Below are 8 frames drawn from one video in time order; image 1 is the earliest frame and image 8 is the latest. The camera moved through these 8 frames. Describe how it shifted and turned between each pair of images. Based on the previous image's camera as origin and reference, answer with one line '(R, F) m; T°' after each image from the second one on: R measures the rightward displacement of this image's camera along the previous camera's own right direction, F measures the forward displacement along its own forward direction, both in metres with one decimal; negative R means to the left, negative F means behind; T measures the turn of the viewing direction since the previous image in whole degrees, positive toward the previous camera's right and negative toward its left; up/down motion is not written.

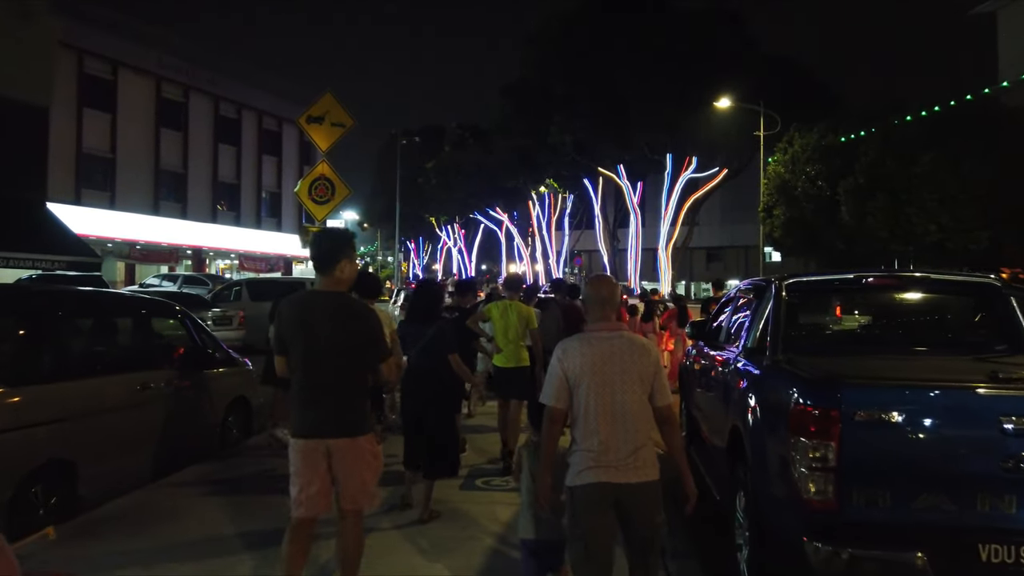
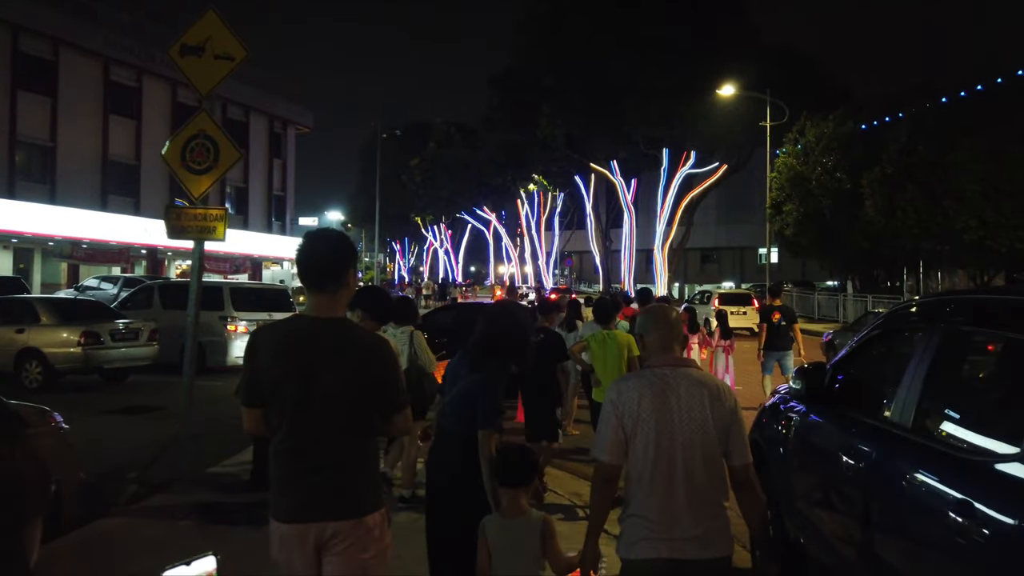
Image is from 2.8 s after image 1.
(+0.2, +3.1) m; +1°
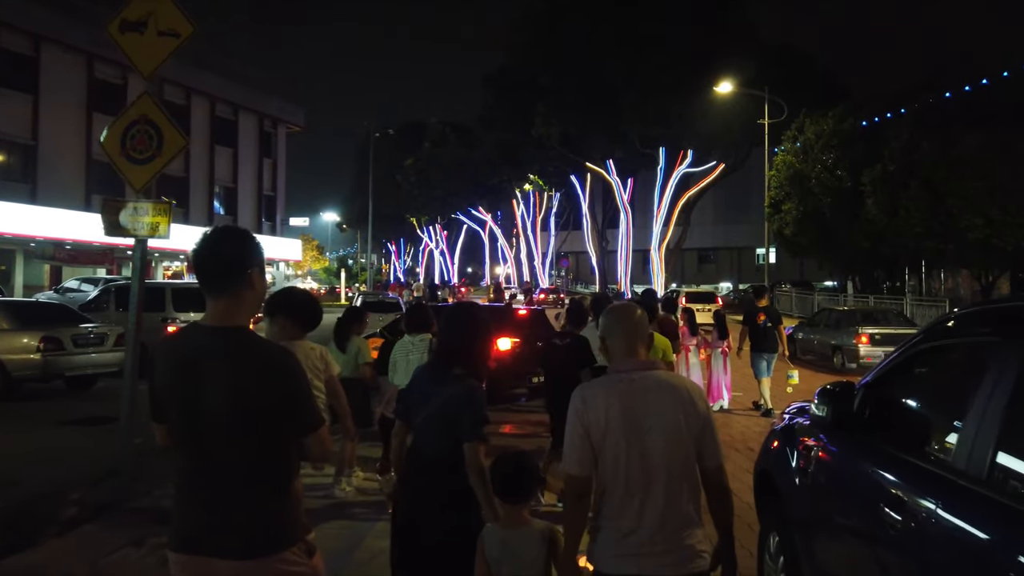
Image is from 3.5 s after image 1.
(+0.2, +0.7) m; 0°
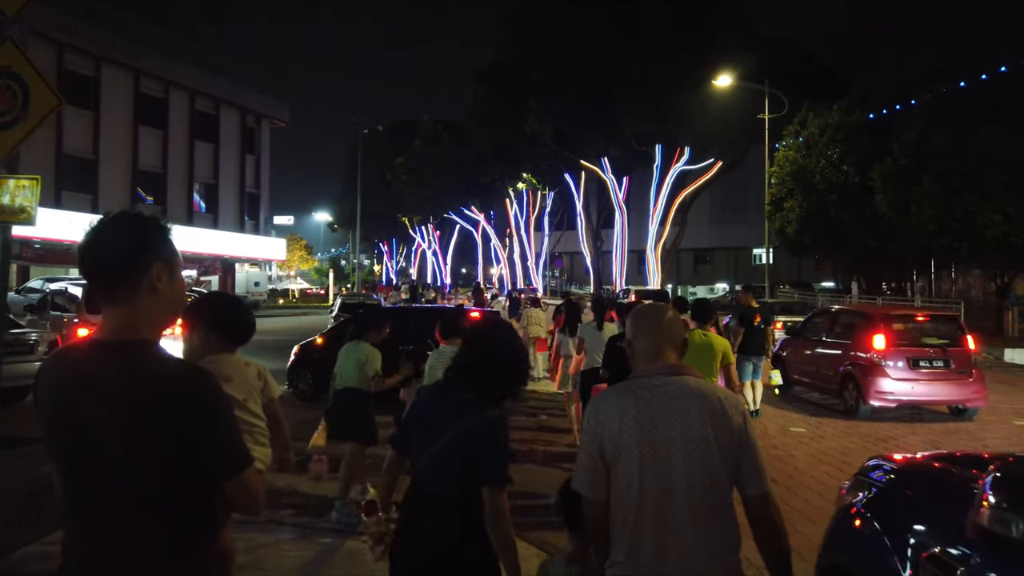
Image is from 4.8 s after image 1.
(+0.2, +1.3) m; 0°
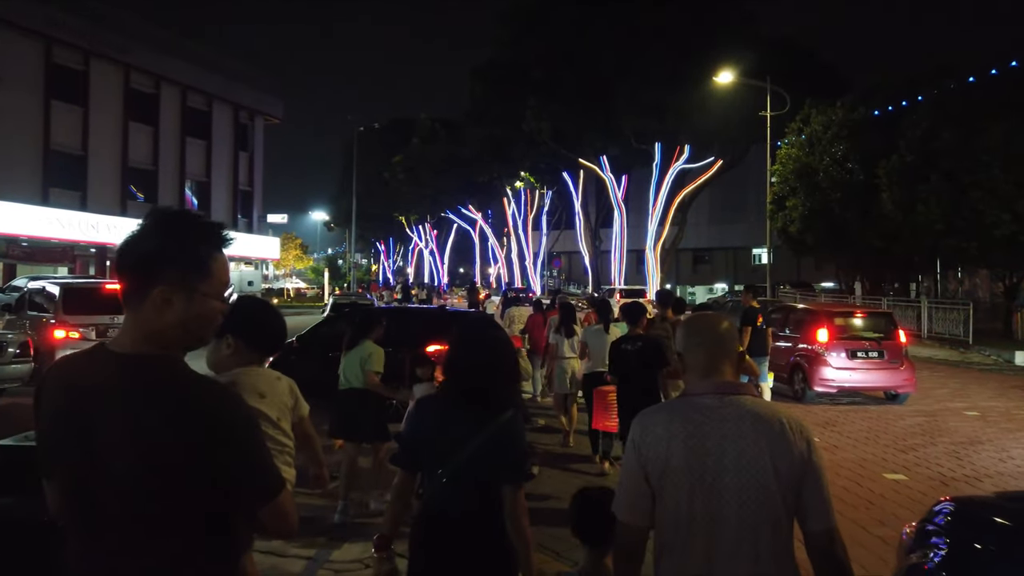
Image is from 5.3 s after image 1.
(0.0, +0.6) m; 0°
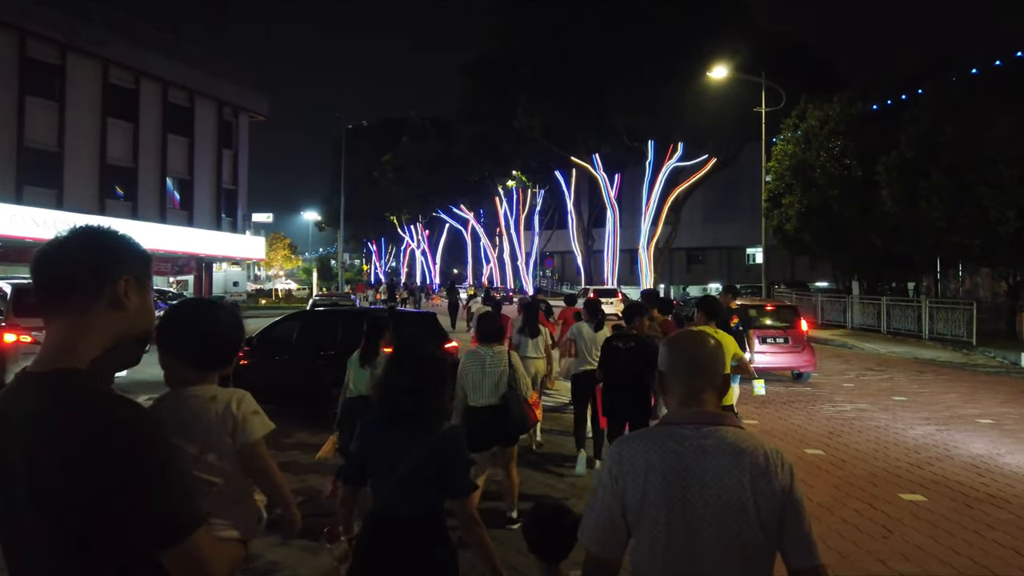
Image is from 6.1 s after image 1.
(+0.2, +0.8) m; 0°
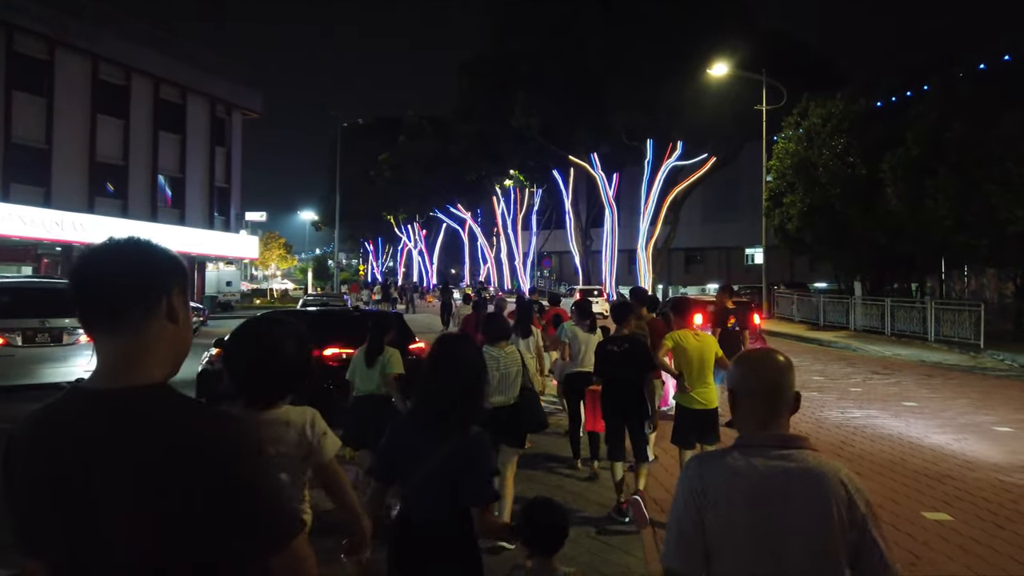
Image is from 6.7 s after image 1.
(+0.1, +0.5) m; 0°
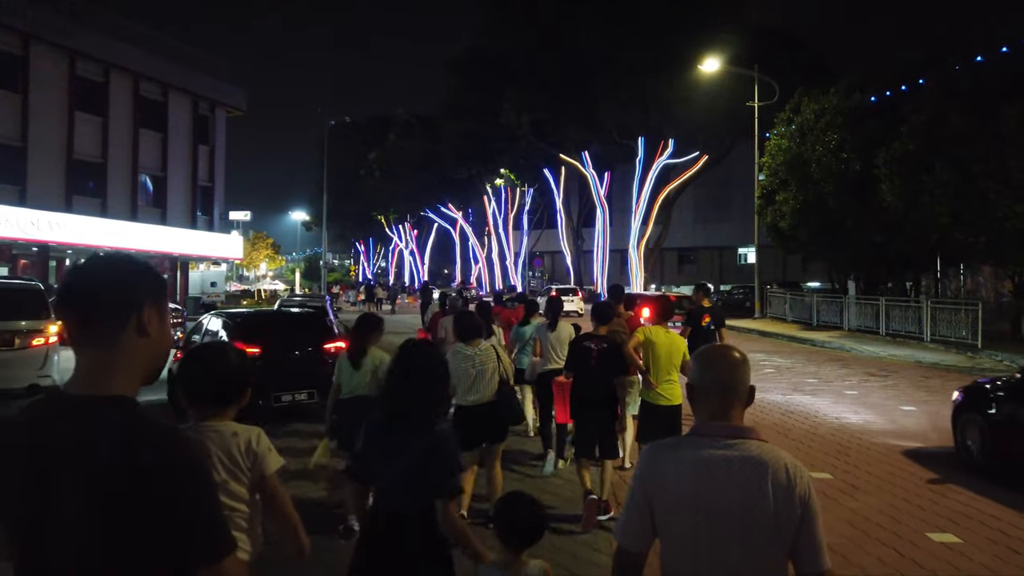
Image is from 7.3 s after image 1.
(+0.2, +0.6) m; 0°
